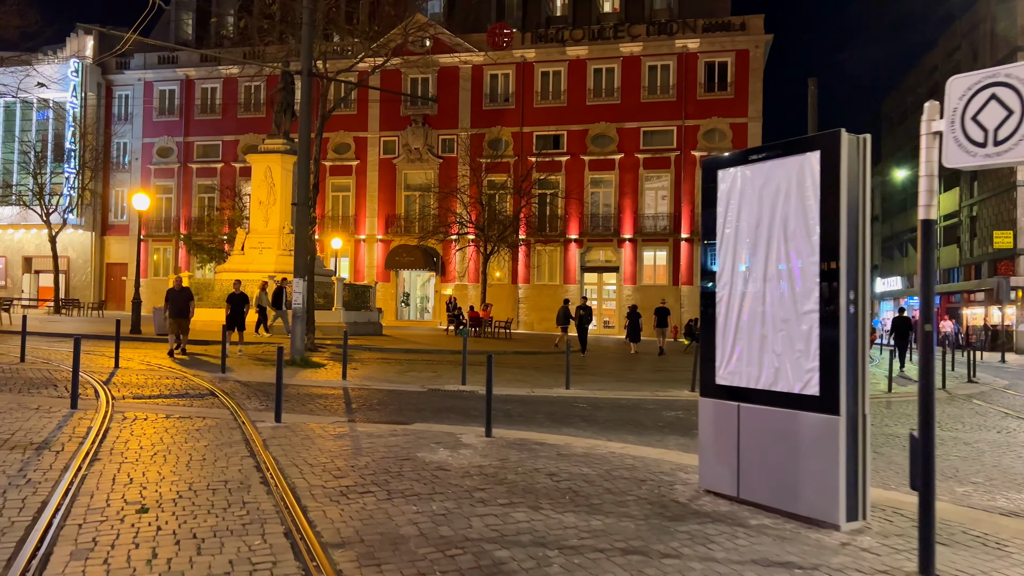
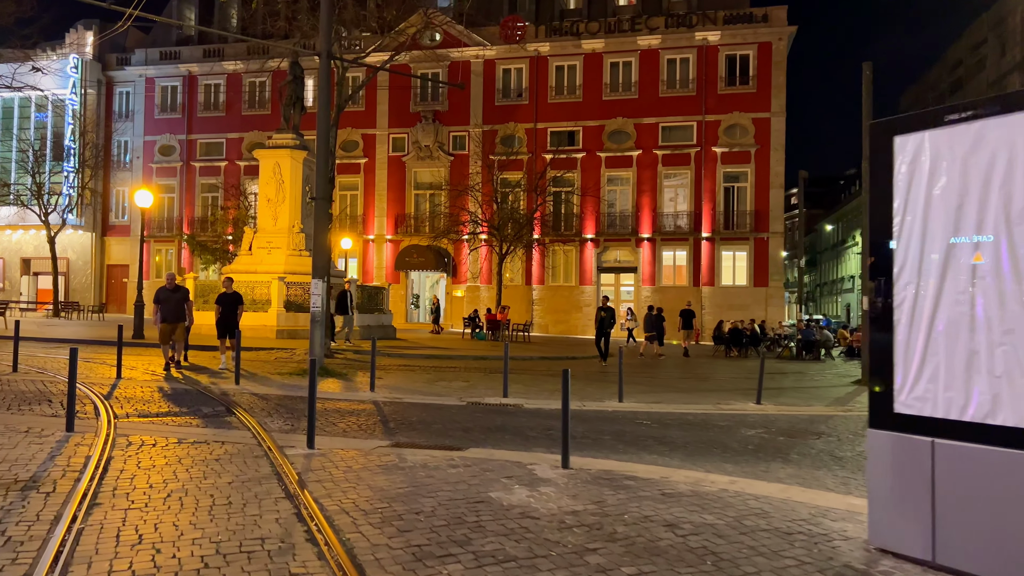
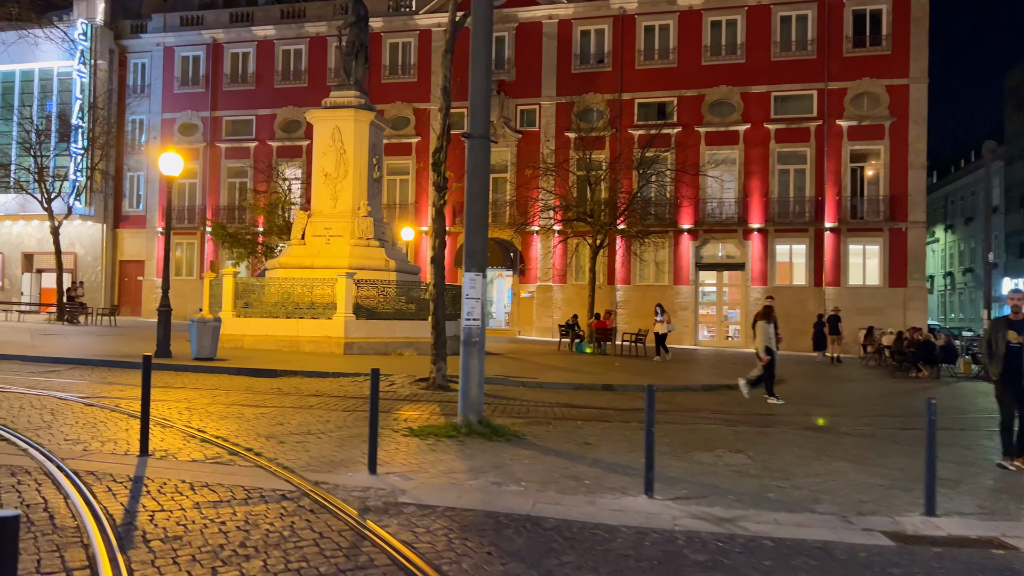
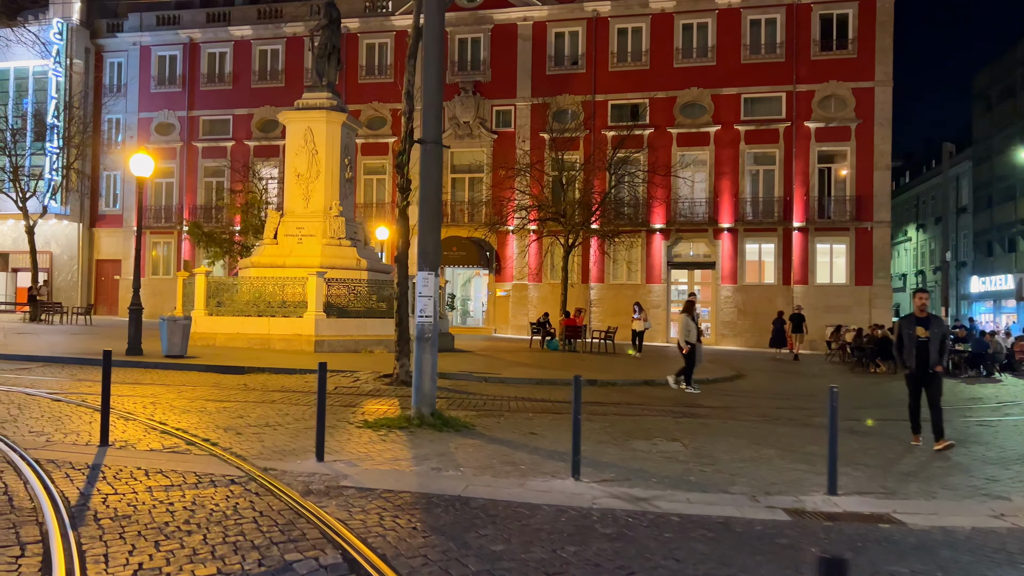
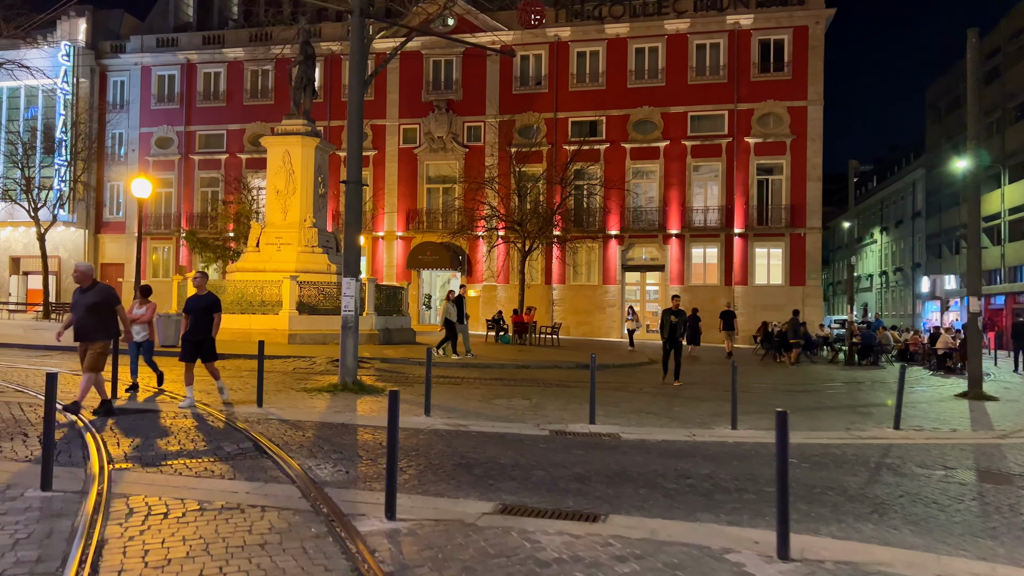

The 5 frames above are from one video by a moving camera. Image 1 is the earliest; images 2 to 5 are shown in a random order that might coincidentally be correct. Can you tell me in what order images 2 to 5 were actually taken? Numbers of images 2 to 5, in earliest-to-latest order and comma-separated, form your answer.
2, 5, 4, 3
